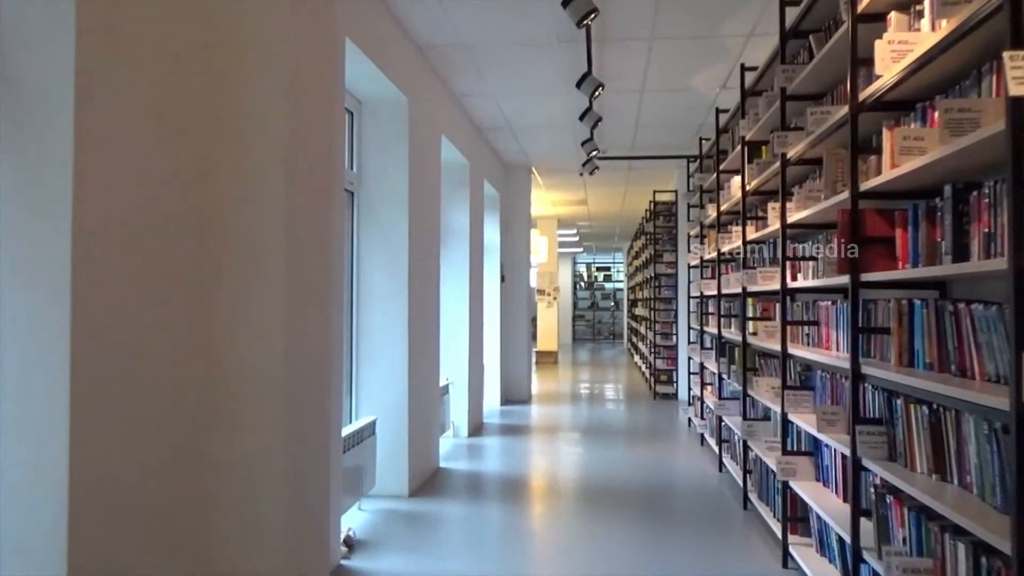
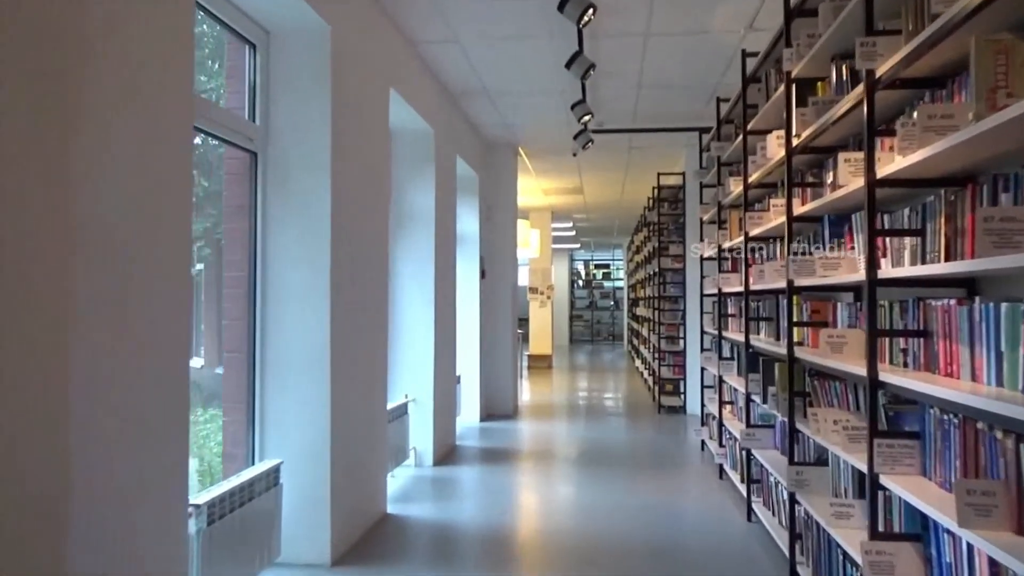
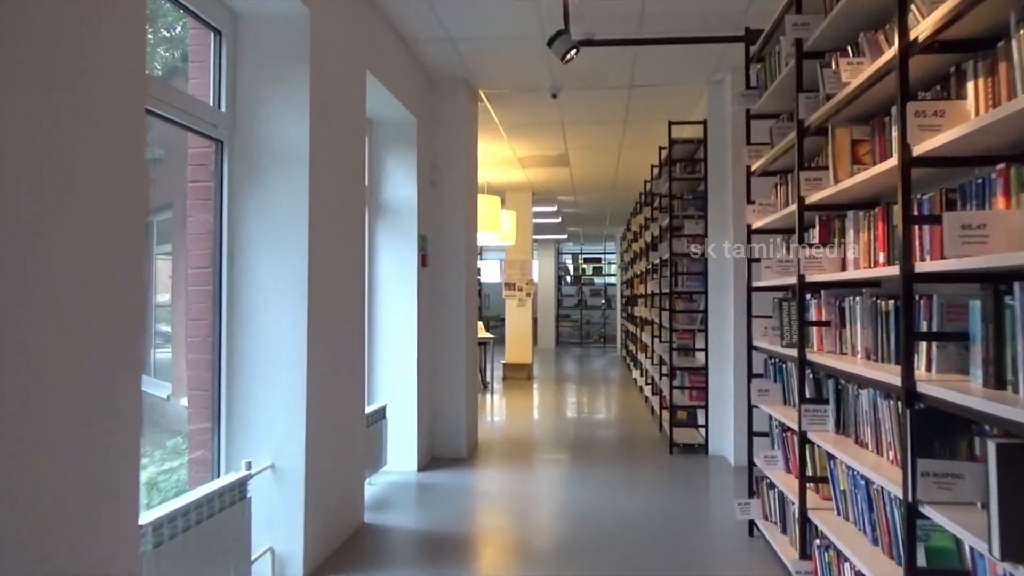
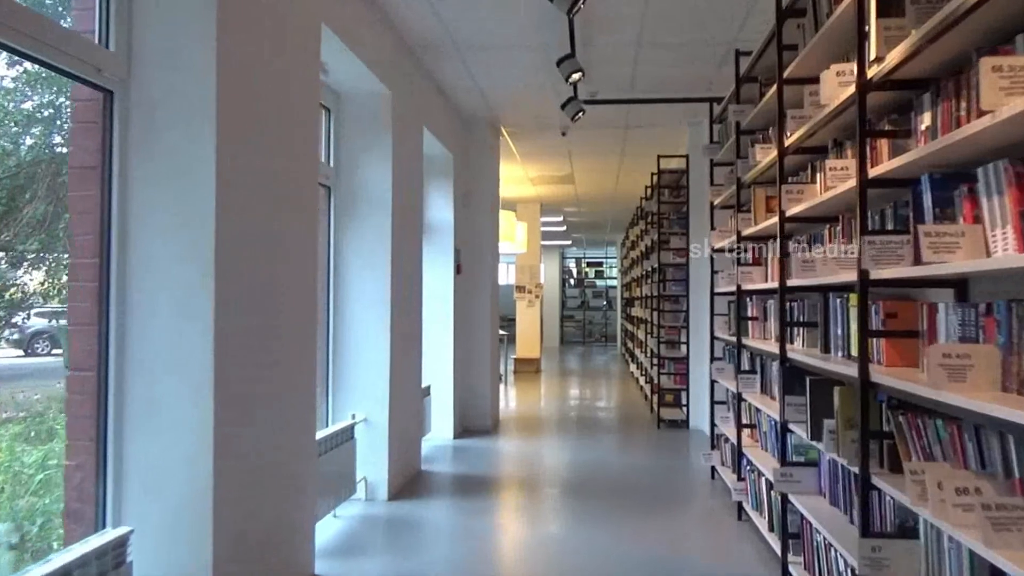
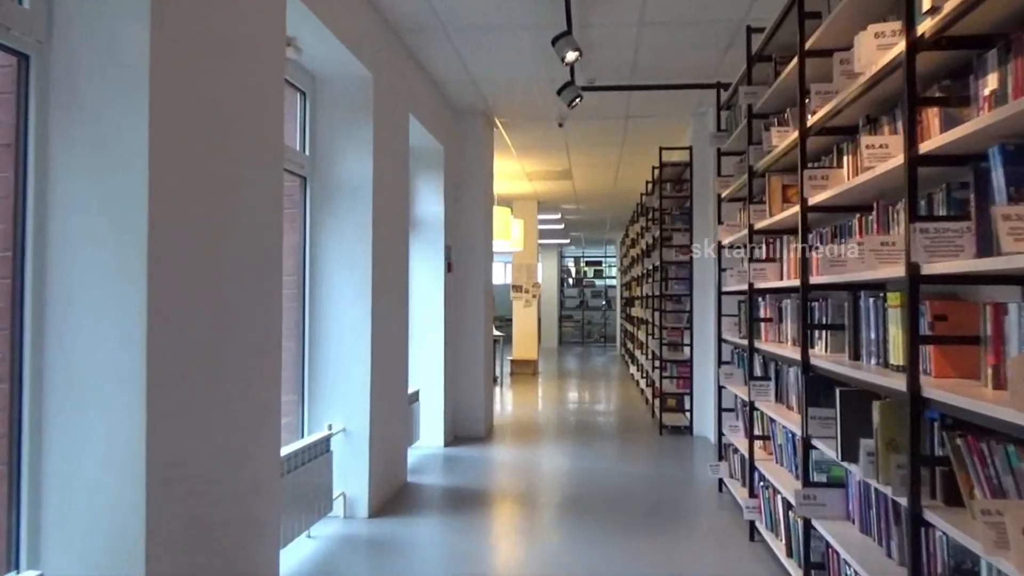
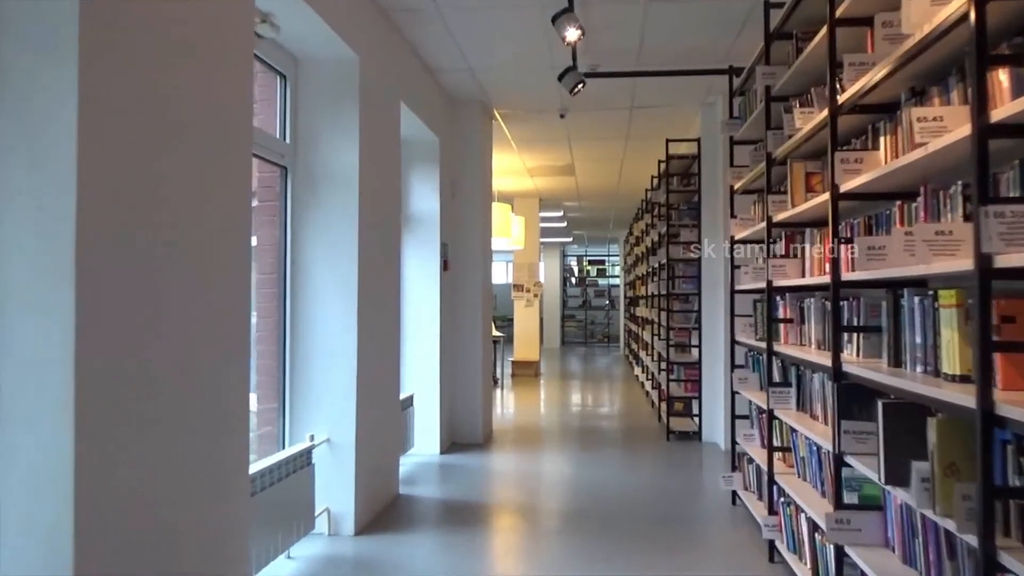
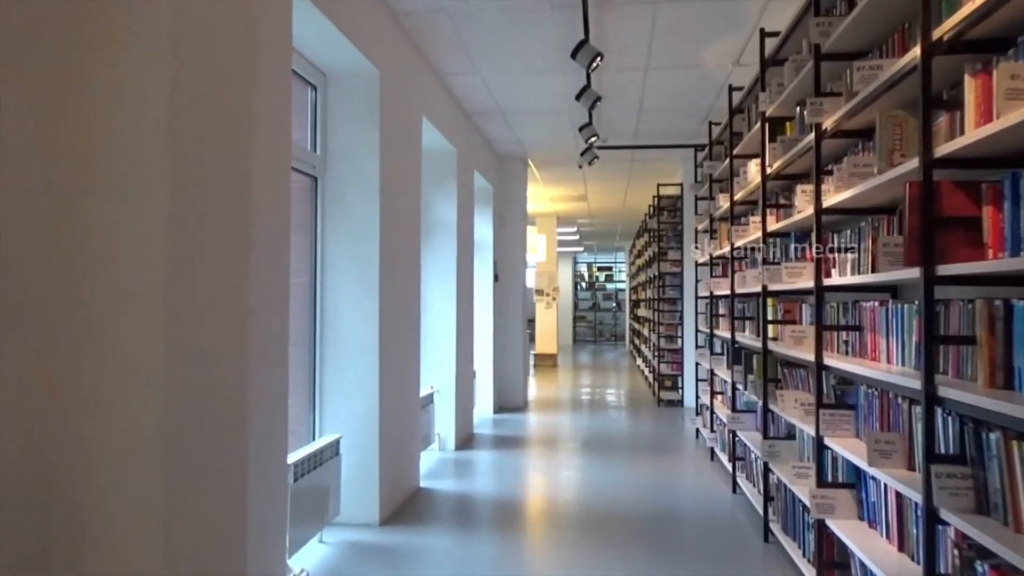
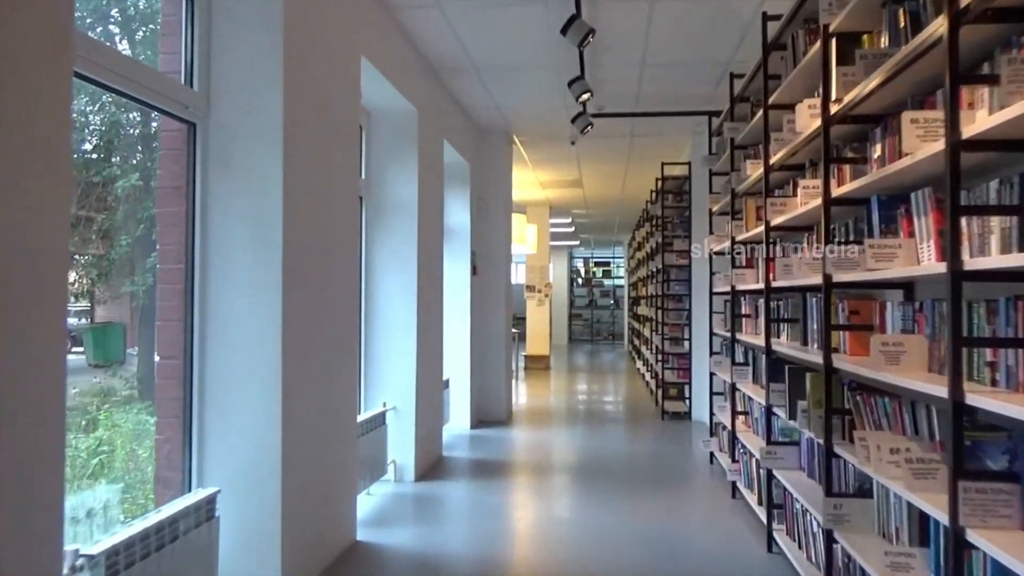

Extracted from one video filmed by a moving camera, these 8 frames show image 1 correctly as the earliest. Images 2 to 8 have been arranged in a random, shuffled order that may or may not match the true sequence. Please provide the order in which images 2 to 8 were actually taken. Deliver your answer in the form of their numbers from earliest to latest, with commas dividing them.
7, 2, 8, 4, 5, 6, 3
